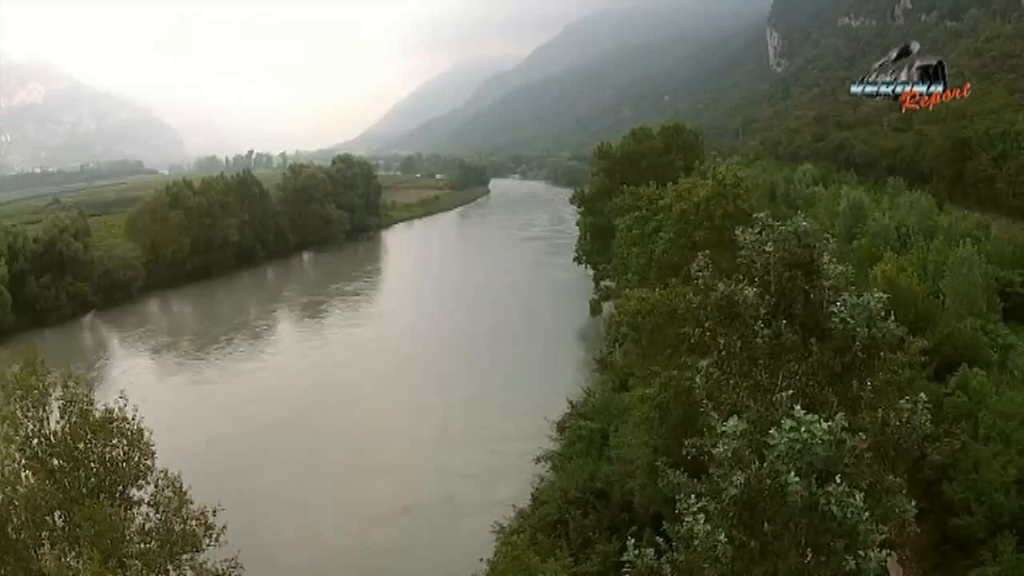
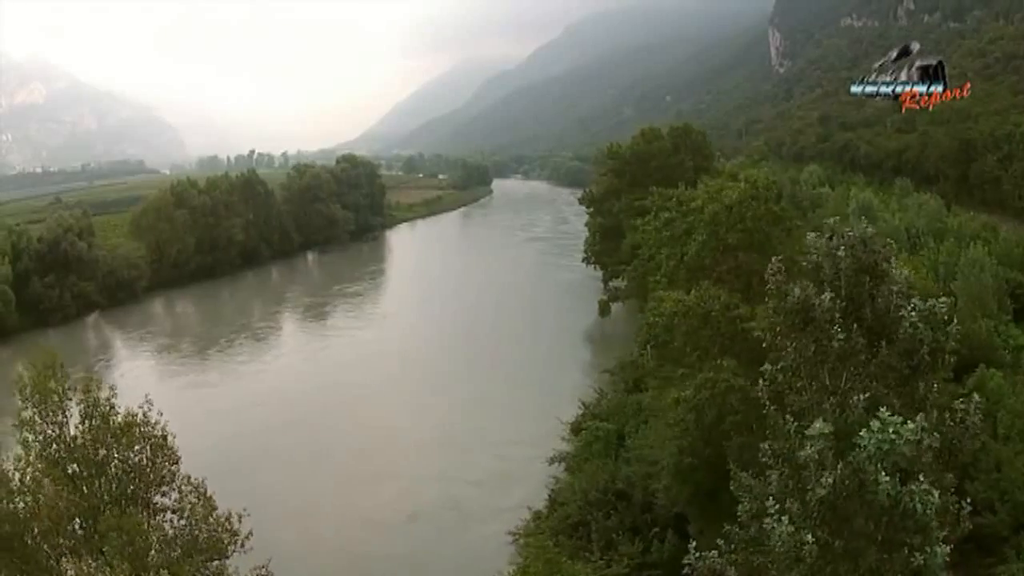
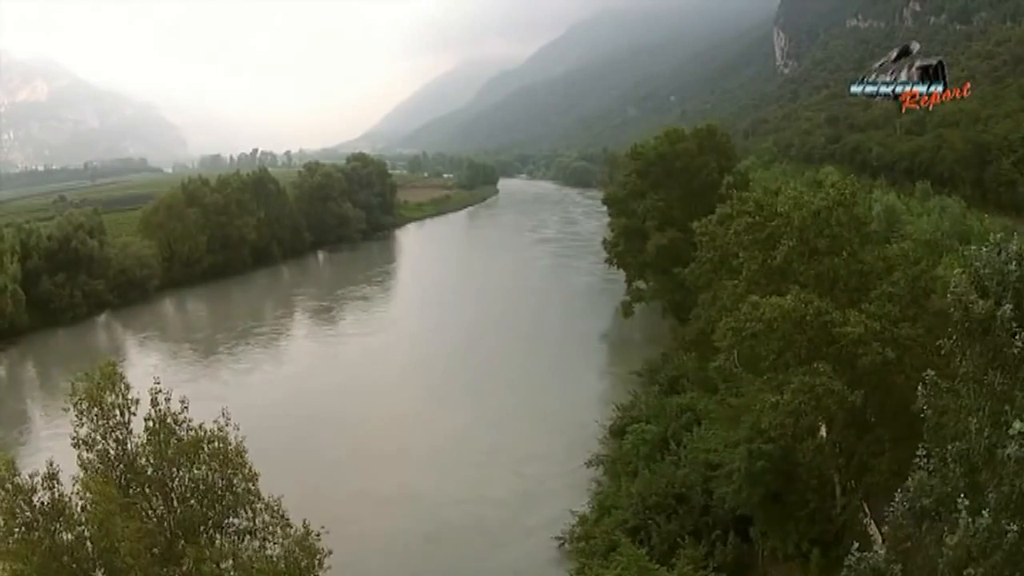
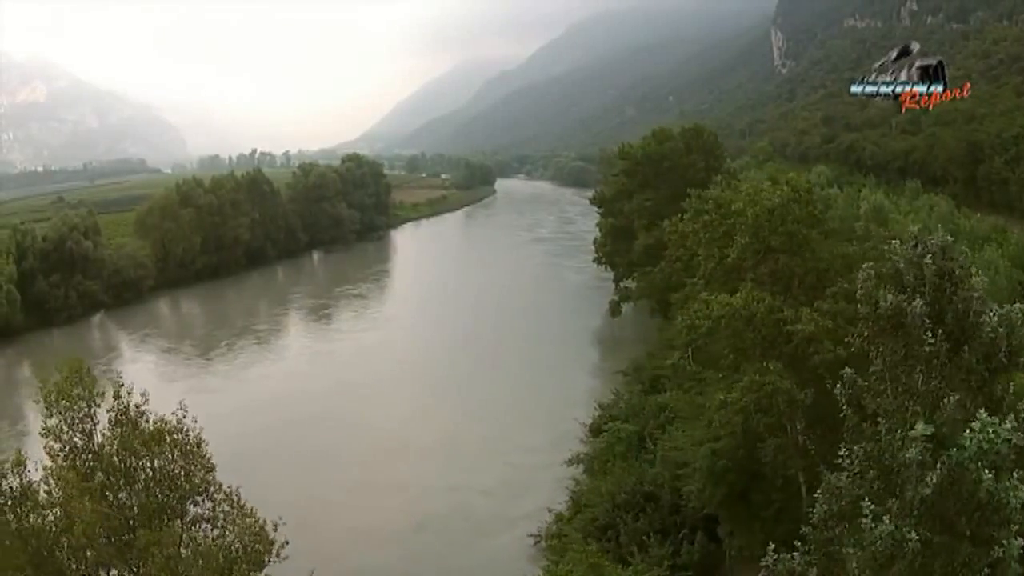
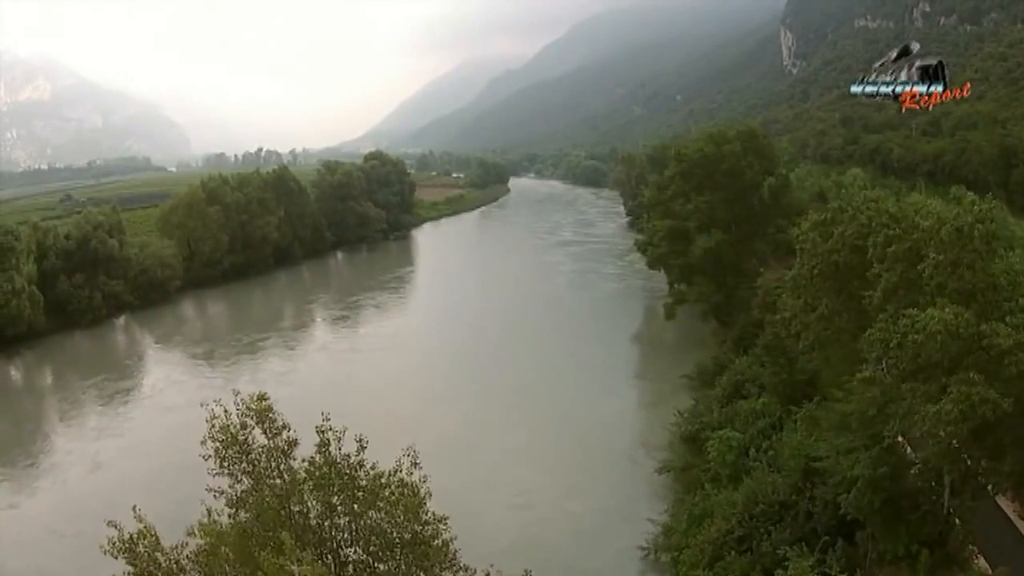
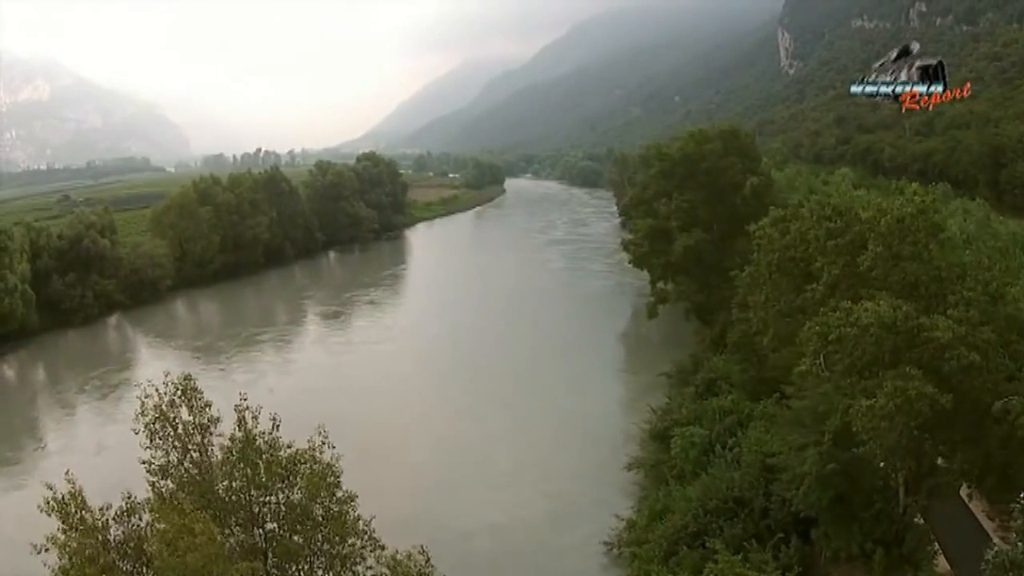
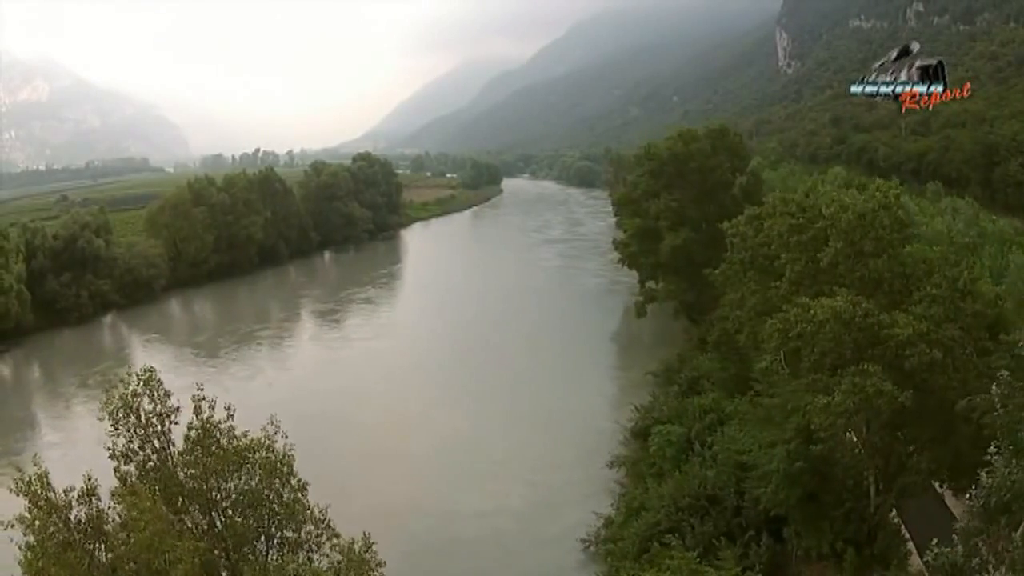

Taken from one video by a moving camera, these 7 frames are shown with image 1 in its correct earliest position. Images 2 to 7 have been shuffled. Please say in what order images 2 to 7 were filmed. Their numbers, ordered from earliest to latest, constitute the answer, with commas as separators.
2, 4, 3, 7, 6, 5
